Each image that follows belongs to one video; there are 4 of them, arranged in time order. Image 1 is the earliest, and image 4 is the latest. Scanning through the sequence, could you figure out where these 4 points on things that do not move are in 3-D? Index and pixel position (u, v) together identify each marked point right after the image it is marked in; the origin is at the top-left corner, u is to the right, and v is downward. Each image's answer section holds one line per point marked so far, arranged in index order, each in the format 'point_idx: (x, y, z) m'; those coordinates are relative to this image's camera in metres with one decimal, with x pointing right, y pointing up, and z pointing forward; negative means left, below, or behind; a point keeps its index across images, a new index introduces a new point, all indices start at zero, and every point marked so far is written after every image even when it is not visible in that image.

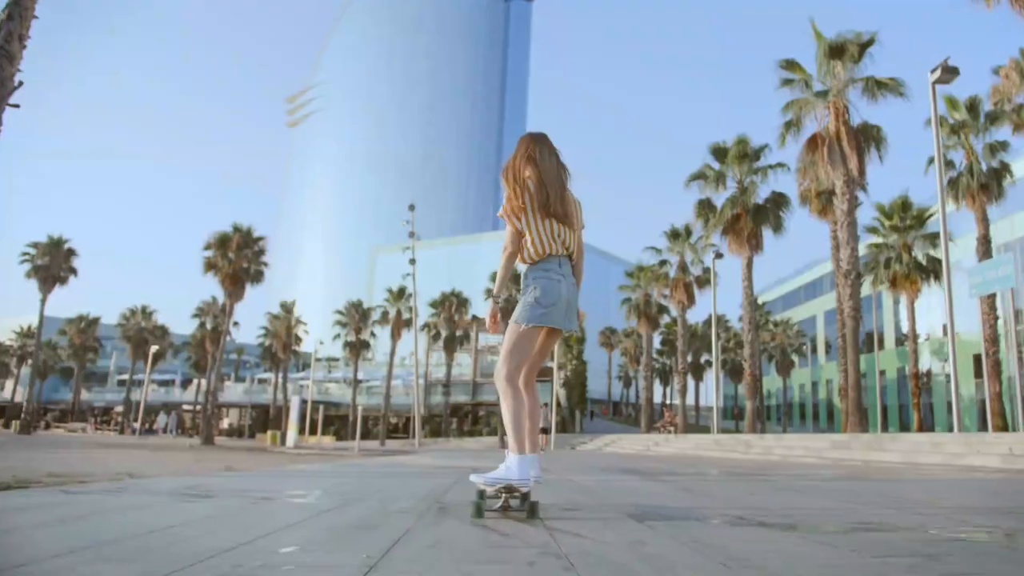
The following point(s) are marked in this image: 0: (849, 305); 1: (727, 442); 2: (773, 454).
0: (+7.3, -0.4, +15.5) m
1: (+5.1, -3.6, +16.9) m
2: (+4.9, -3.2, +13.5) m
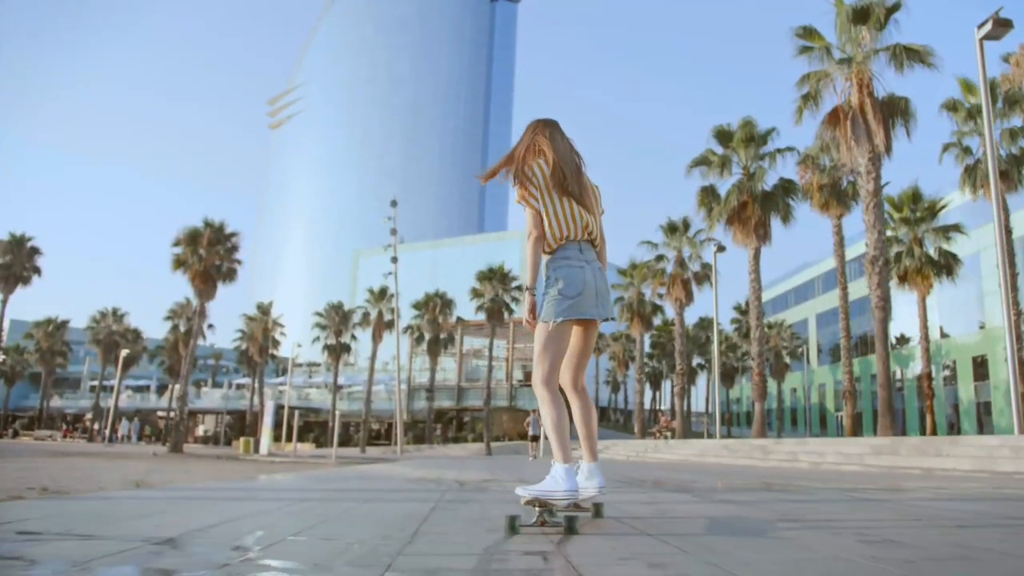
0: (+7.2, -0.1, +14.0) m
1: (+4.8, -3.4, +15.3) m
2: (+4.8, -2.9, +11.9) m
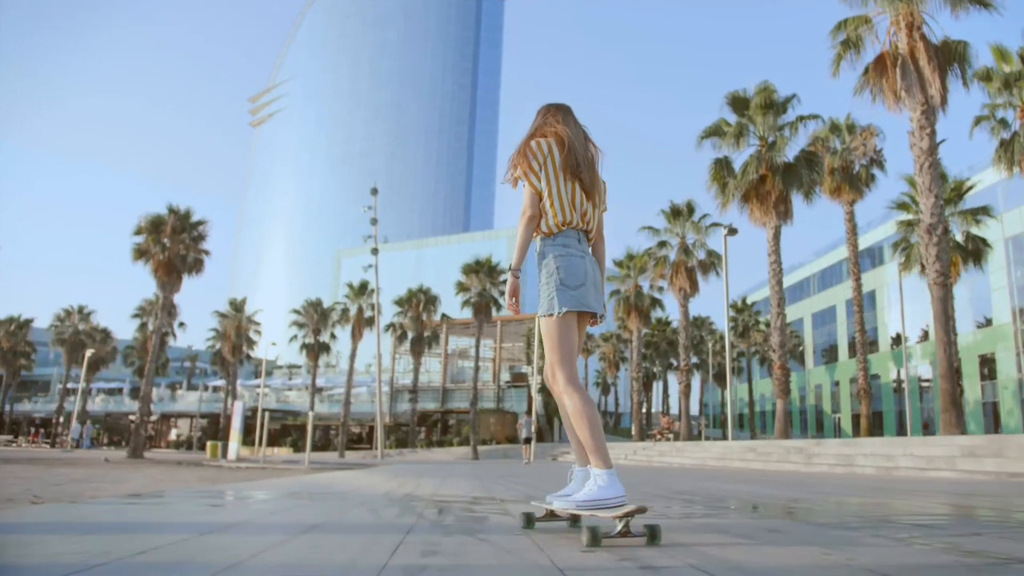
0: (+7.0, +0.3, +11.9) m
1: (+4.7, -2.9, +13.1) m
2: (+4.7, -2.5, +9.7) m
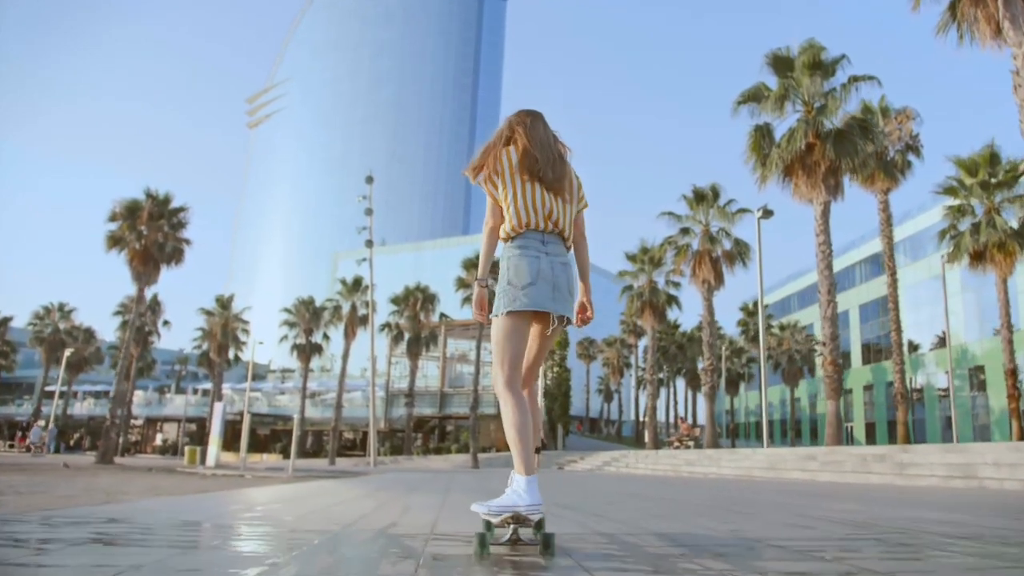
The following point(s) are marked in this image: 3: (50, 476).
0: (+7.3, +0.7, +9.6) m
1: (+4.9, -2.6, +10.8) m
2: (+4.9, -2.0, +7.5) m
3: (-11.5, -4.5, +17.1) m
